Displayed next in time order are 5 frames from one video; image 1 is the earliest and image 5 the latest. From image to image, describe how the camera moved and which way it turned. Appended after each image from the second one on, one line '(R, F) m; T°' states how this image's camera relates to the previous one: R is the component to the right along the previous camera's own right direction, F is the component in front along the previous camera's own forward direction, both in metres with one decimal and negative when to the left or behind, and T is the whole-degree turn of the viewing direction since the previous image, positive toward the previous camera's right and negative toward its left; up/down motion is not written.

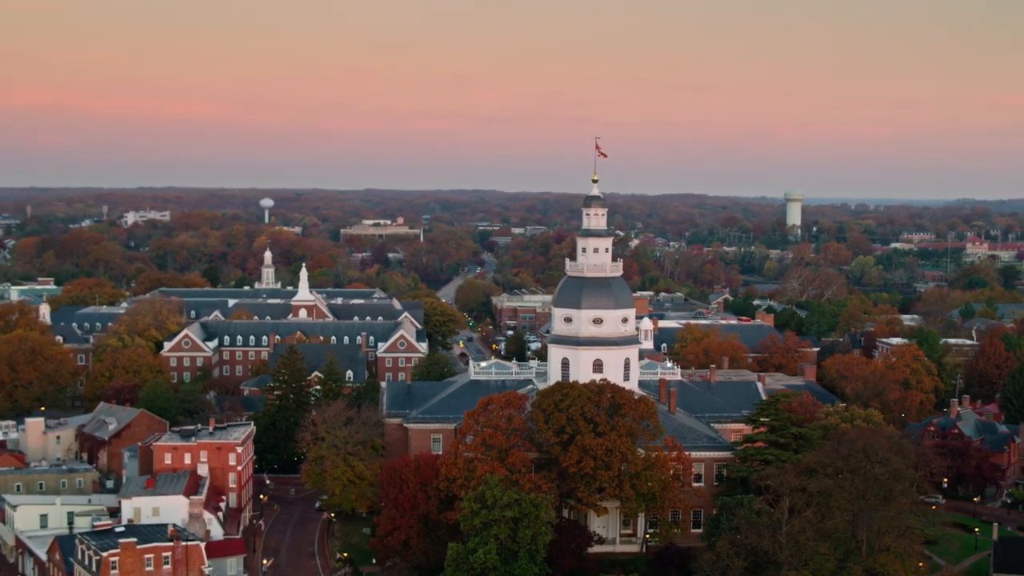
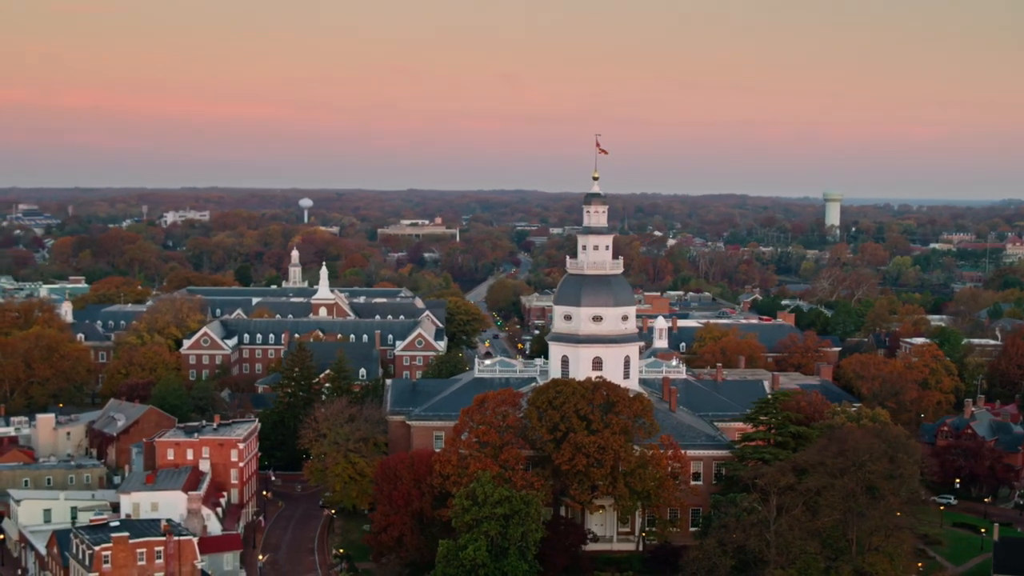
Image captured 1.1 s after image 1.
(+1.5, +0.1) m; -2°
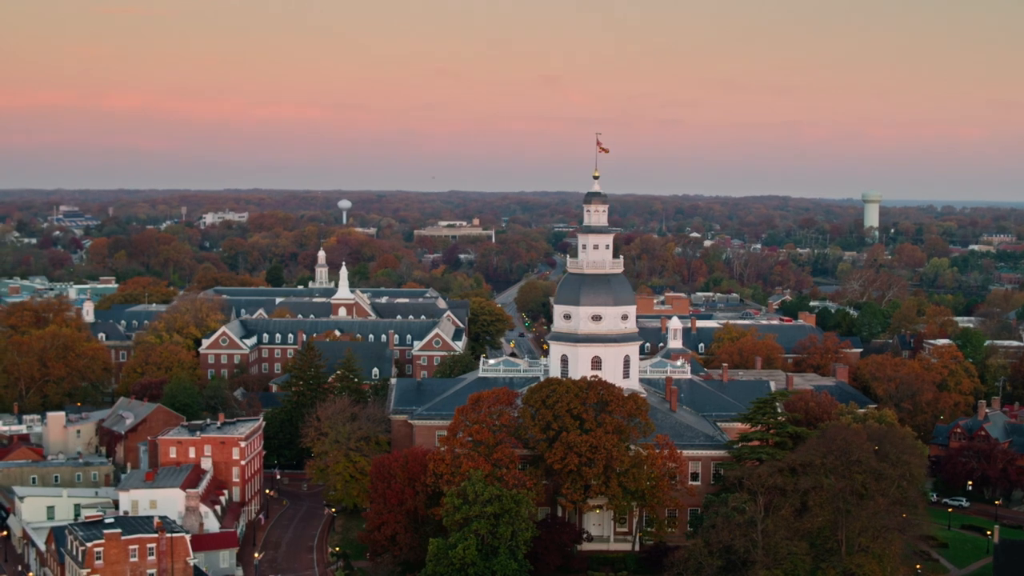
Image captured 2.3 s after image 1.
(+1.5, +0.1) m; -1°
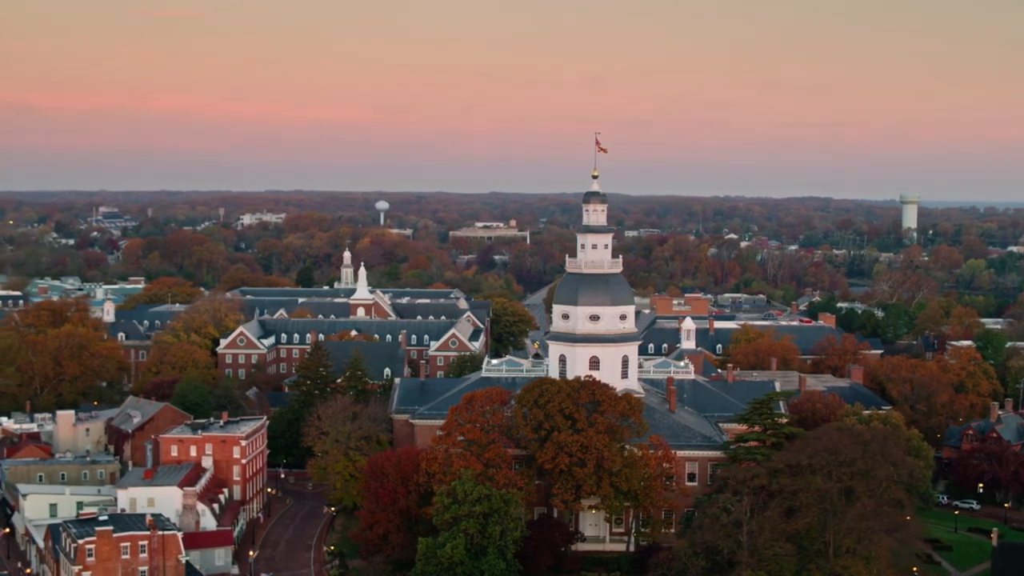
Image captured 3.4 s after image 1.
(+1.5, +0.1) m; -1°
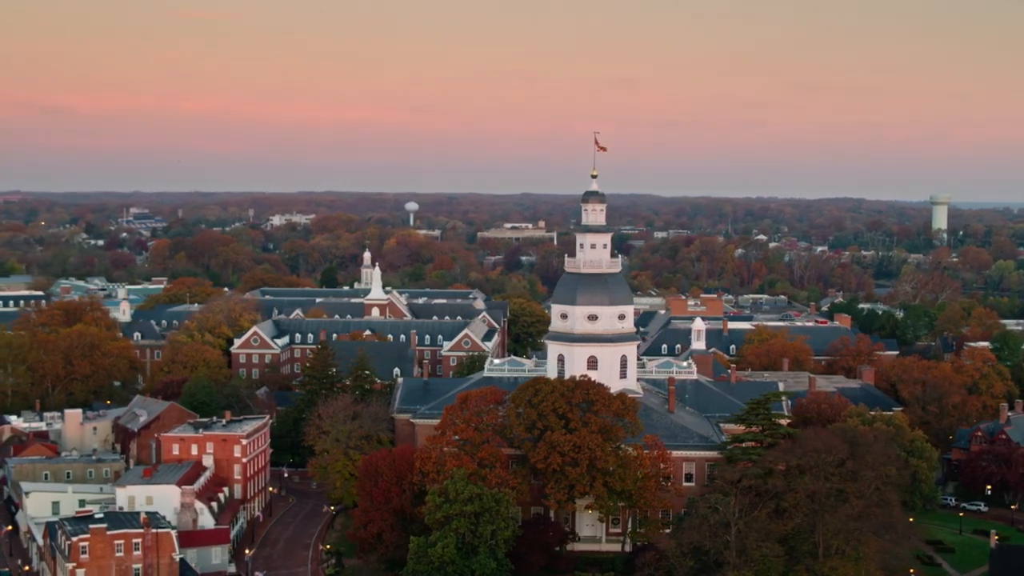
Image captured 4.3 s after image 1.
(+1.2, 0.0) m; -1°
